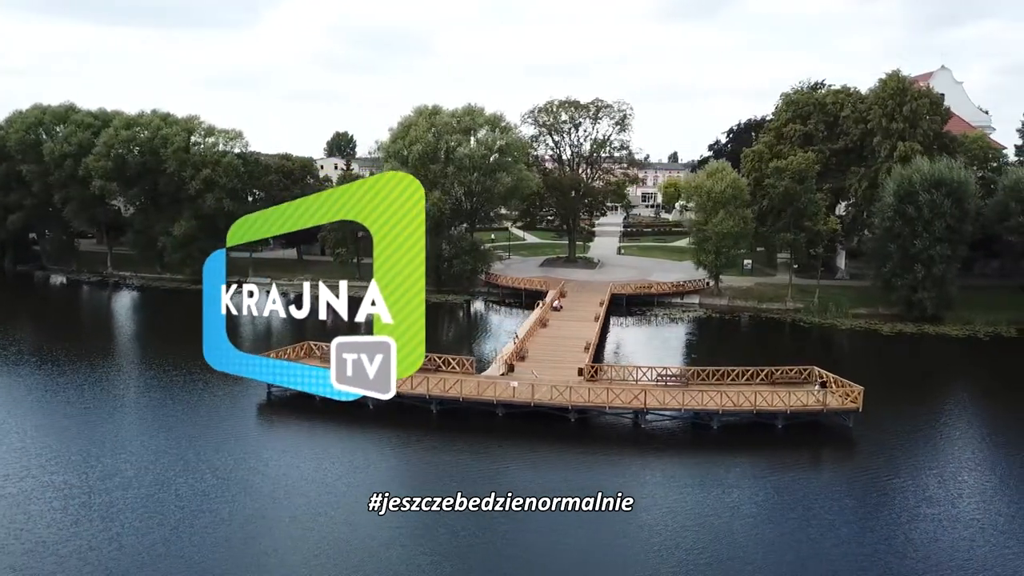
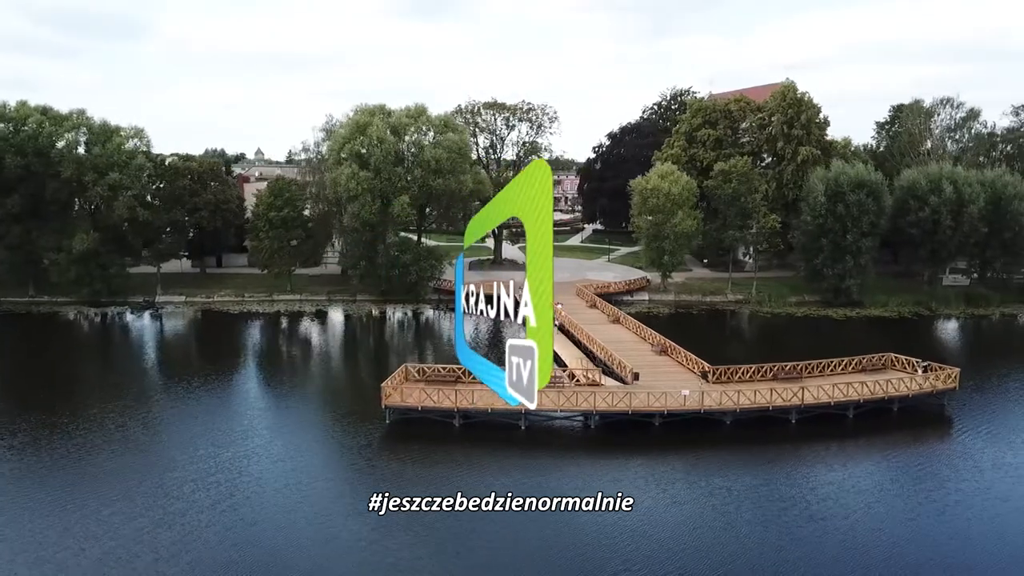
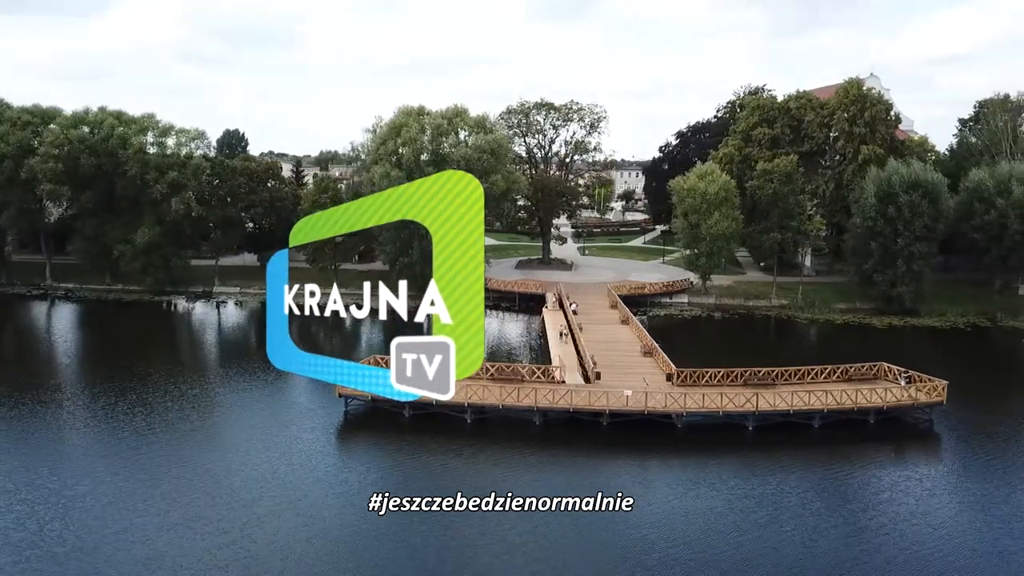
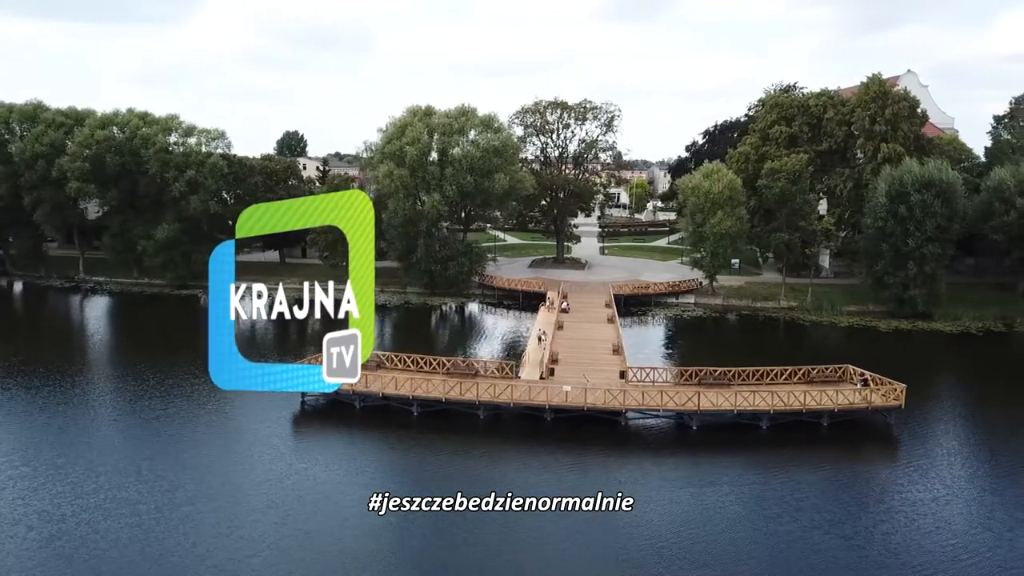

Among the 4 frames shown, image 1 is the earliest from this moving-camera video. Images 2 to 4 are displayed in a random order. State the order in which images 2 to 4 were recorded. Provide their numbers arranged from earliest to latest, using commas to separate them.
4, 3, 2
